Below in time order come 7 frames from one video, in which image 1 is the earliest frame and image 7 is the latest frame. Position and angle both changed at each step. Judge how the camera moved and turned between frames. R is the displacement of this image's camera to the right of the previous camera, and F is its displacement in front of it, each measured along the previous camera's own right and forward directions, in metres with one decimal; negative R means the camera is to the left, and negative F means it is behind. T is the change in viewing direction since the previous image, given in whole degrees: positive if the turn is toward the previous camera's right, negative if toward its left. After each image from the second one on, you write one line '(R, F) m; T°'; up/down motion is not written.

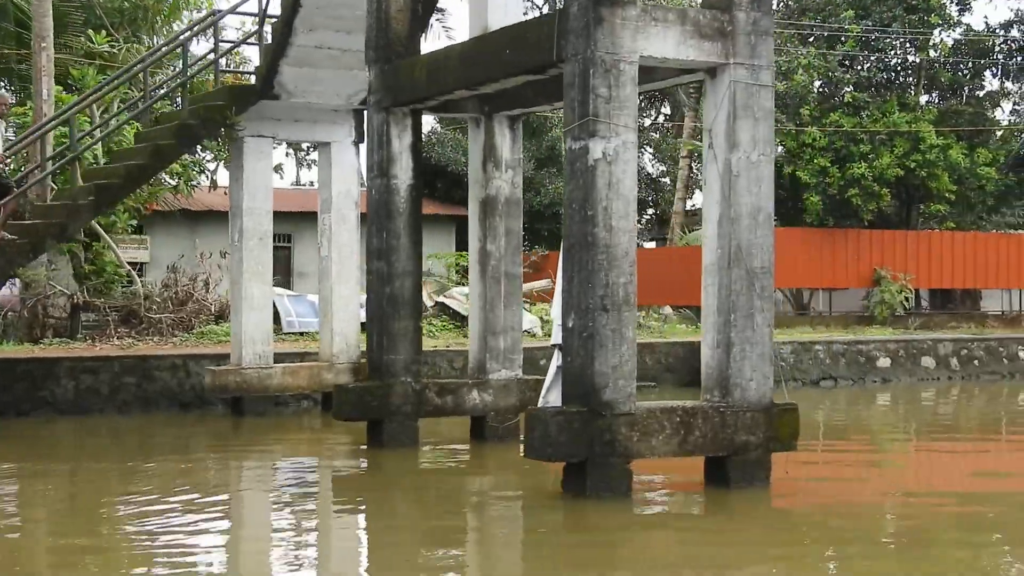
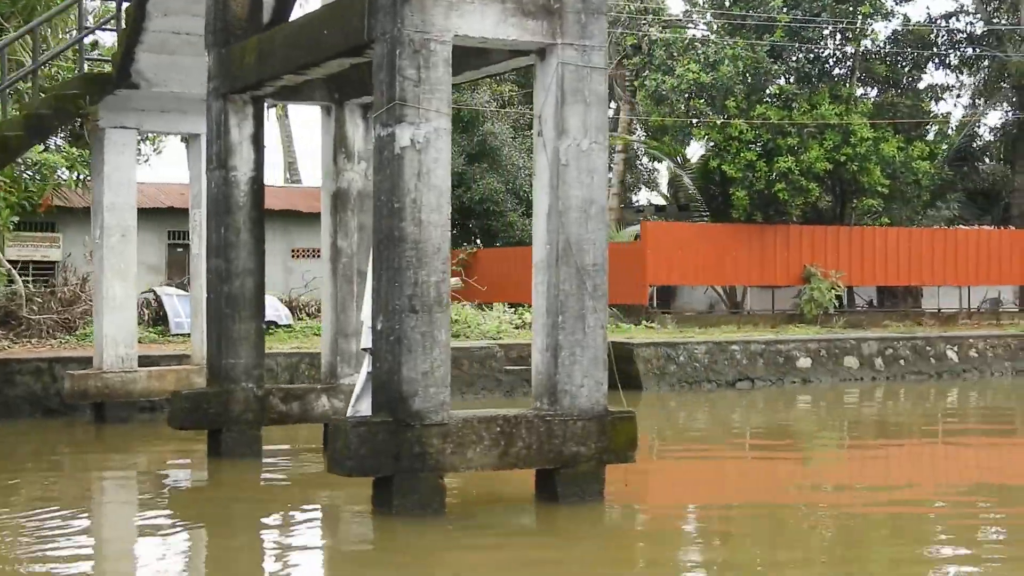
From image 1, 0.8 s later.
(+0.7, +0.5) m; +1°
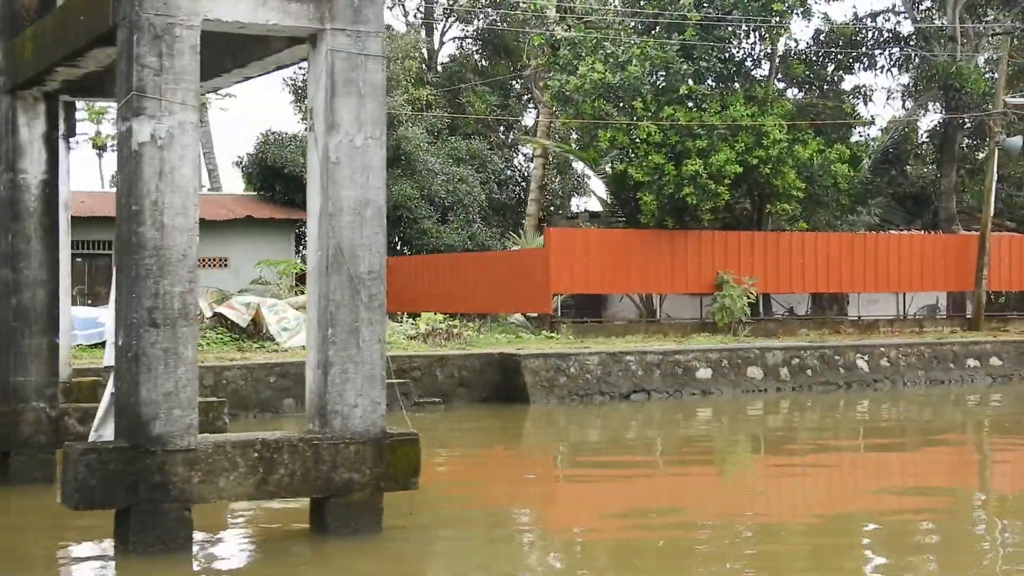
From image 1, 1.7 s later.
(+0.8, +0.6) m; +1°
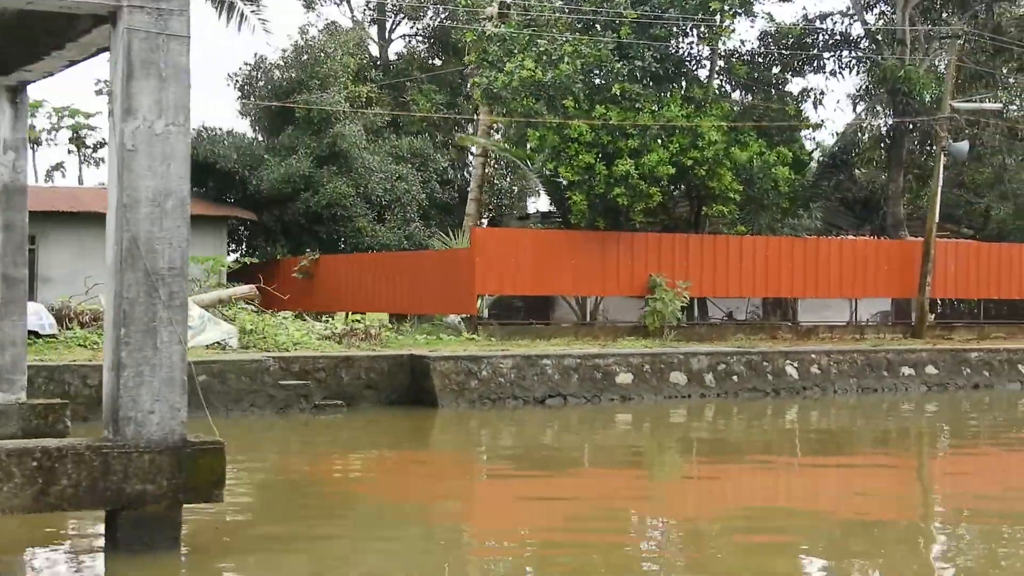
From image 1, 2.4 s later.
(+0.6, +0.4) m; 0°
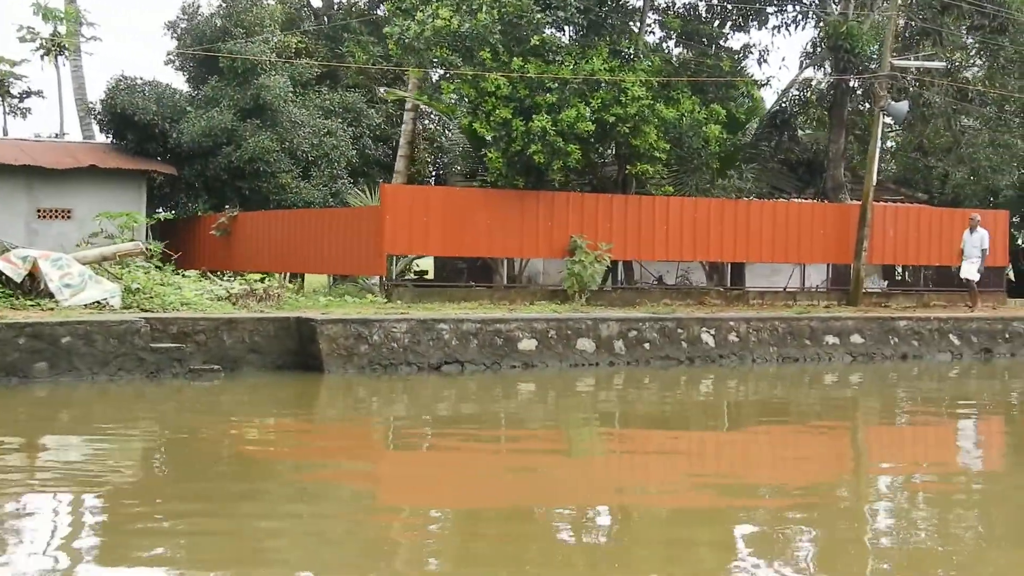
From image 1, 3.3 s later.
(+0.7, +0.6) m; 0°
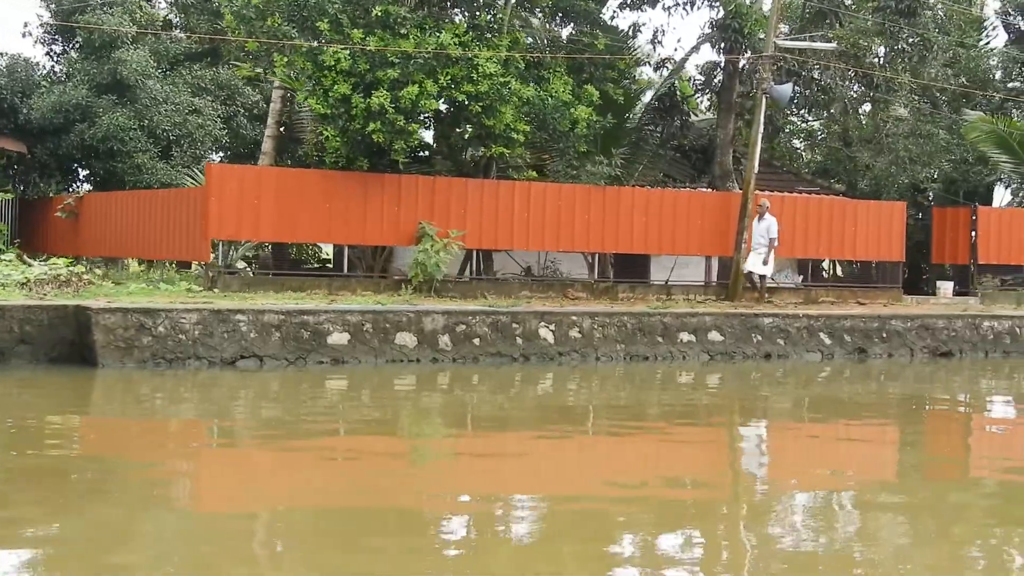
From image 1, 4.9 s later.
(+1.3, +1.0) m; 0°
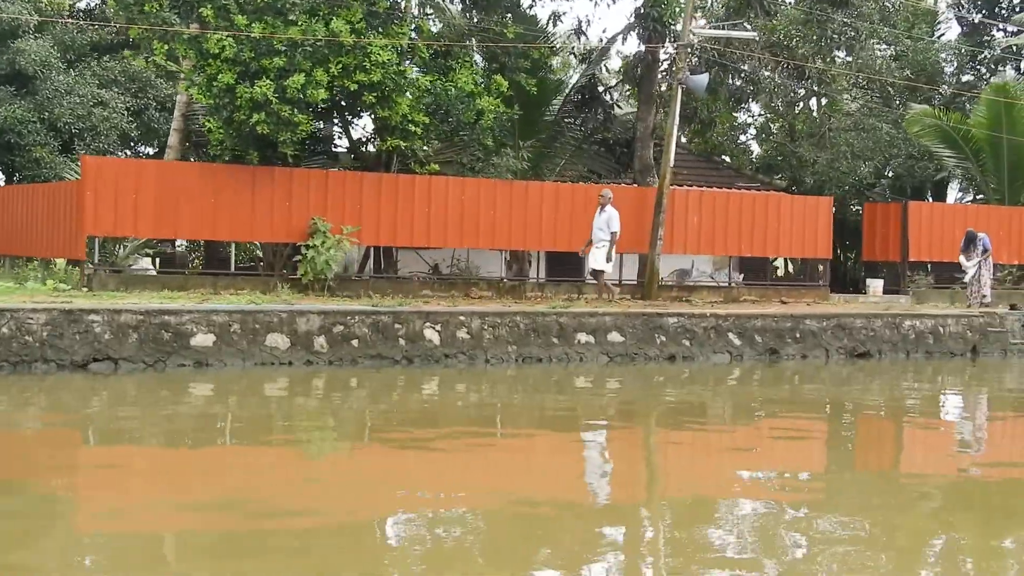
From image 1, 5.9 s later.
(+0.8, +0.6) m; 0°
